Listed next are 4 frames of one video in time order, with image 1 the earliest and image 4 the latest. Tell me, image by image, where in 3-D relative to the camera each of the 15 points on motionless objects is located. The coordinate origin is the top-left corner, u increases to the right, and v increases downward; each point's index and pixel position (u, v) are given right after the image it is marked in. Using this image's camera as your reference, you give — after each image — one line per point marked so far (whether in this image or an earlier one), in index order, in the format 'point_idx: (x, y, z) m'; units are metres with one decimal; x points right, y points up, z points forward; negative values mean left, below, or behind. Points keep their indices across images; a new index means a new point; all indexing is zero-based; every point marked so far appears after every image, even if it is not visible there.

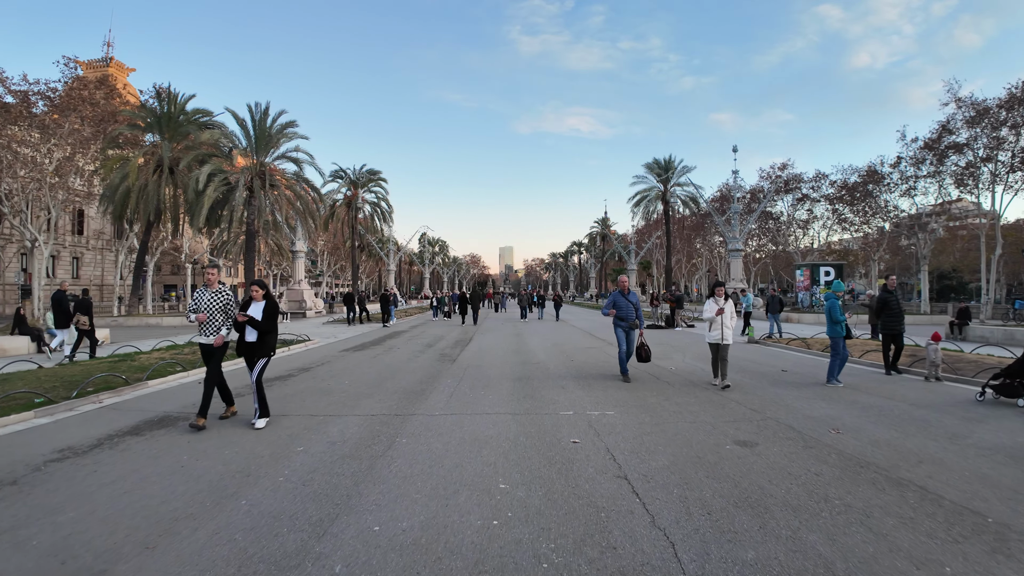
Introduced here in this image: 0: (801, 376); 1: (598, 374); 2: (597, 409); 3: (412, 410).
0: (+5.7, -1.8, +10.8) m
1: (+1.5, -1.5, +9.8) m
2: (+1.1, -1.6, +7.1) m
3: (-1.3, -1.6, +7.3) m
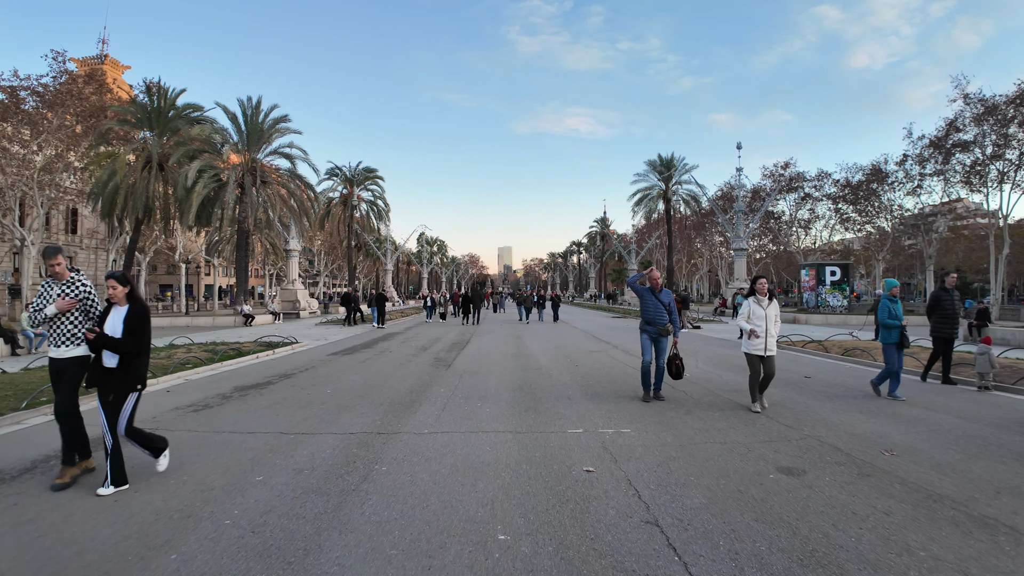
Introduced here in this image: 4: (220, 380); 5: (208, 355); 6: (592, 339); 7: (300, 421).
0: (+5.7, -1.7, +9.9) m
1: (+1.5, -1.5, +8.8) m
2: (+1.1, -1.5, +6.1) m
3: (-1.3, -1.6, +6.4) m
4: (-5.4, -1.7, +10.1) m
5: (-7.5, -1.7, +13.7) m
6: (+2.5, -1.5, +16.7) m
7: (-2.7, -1.7, +7.0) m
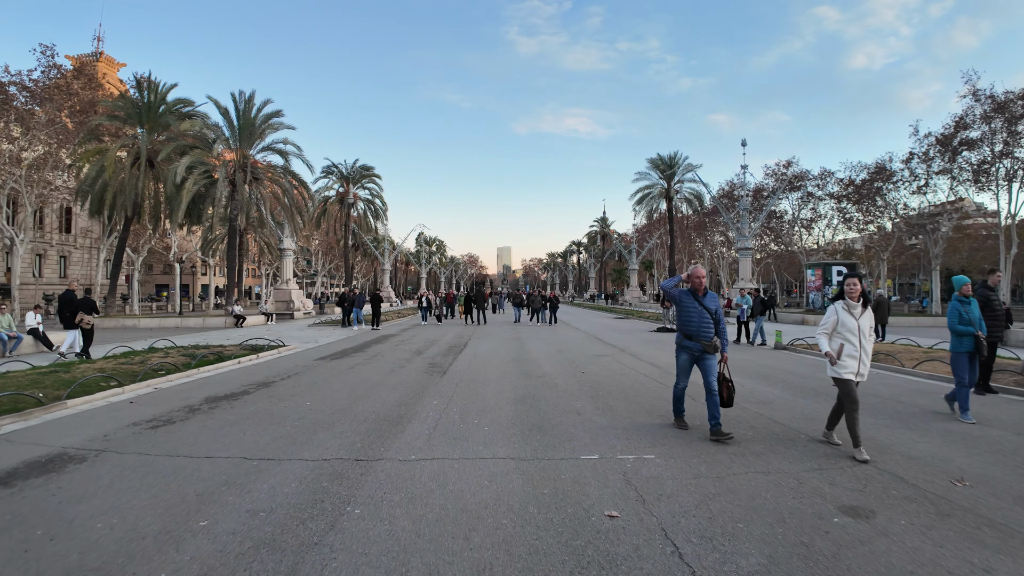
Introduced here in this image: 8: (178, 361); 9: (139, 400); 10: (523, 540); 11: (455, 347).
0: (+5.7, -1.7, +9.0) m
1: (+1.6, -1.5, +7.9) m
2: (+1.1, -1.5, +5.2) m
3: (-1.3, -1.6, +5.4) m
4: (-5.3, -1.7, +9.2) m
5: (-7.5, -1.7, +12.7) m
6: (+2.5, -1.5, +15.8) m
7: (-2.7, -1.7, +6.1) m
8: (-7.6, -1.7, +12.5) m
9: (-6.0, -1.8, +8.8) m
10: (+0.1, -1.6, +3.5) m
11: (-1.5, -1.6, +14.8) m
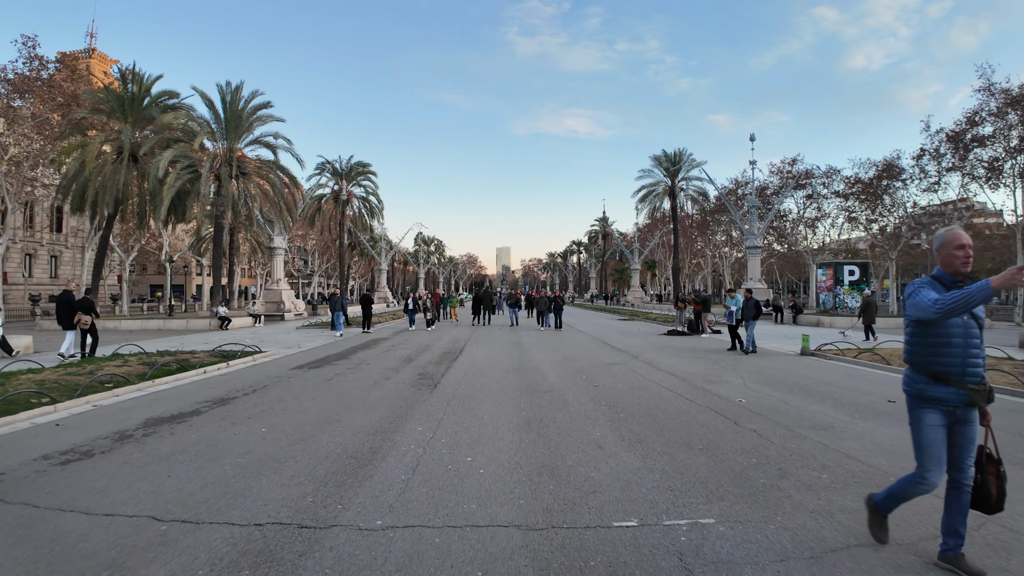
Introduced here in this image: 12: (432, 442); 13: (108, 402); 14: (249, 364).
0: (+5.8, -1.7, +7.5) m
1: (+1.6, -1.5, +6.5) m
2: (+1.2, -1.5, +3.8) m
3: (-1.3, -1.6, +4.0) m
4: (-5.3, -1.7, +7.7) m
5: (-7.5, -1.7, +11.3) m
6: (+2.5, -1.5, +14.4) m
7: (-2.6, -1.7, +4.6) m
8: (-7.5, -1.7, +11.0) m
9: (-5.9, -1.8, +7.3) m
10: (+0.1, -1.6, +2.0) m
11: (-1.5, -1.6, +13.4) m
12: (-0.8, -1.5, +5.5) m
13: (-6.4, -1.8, +8.8) m
14: (-5.9, -1.7, +12.5) m
